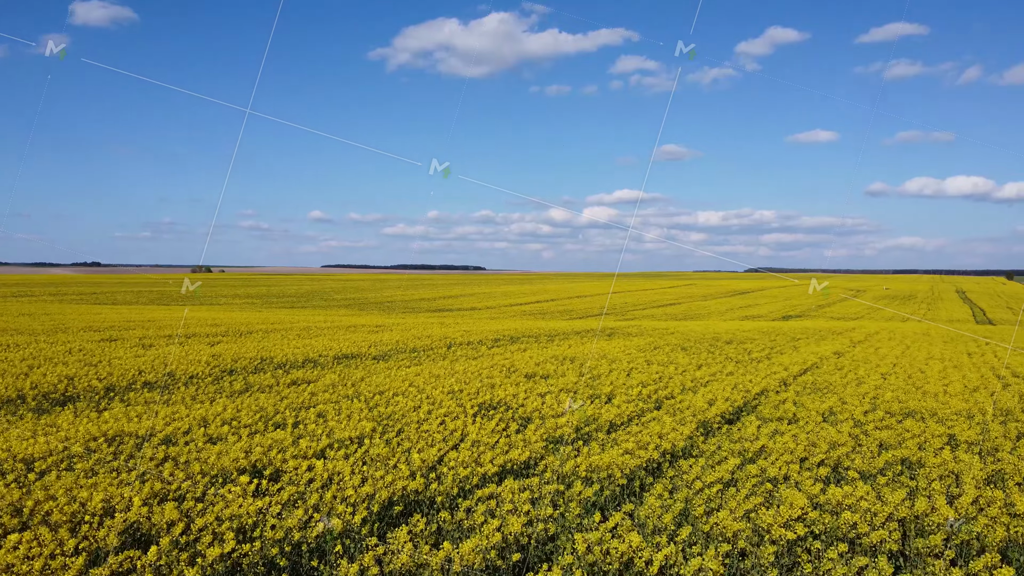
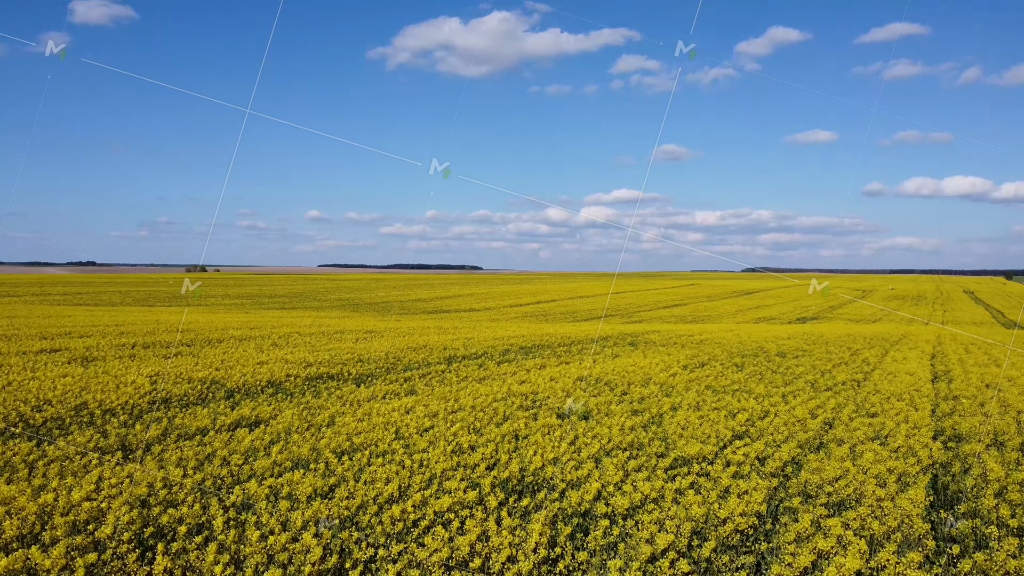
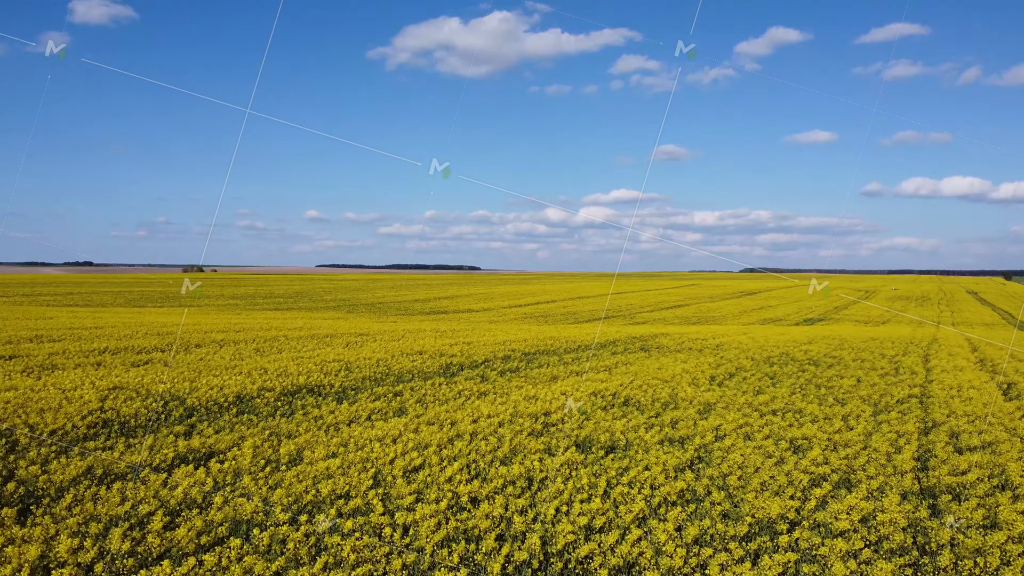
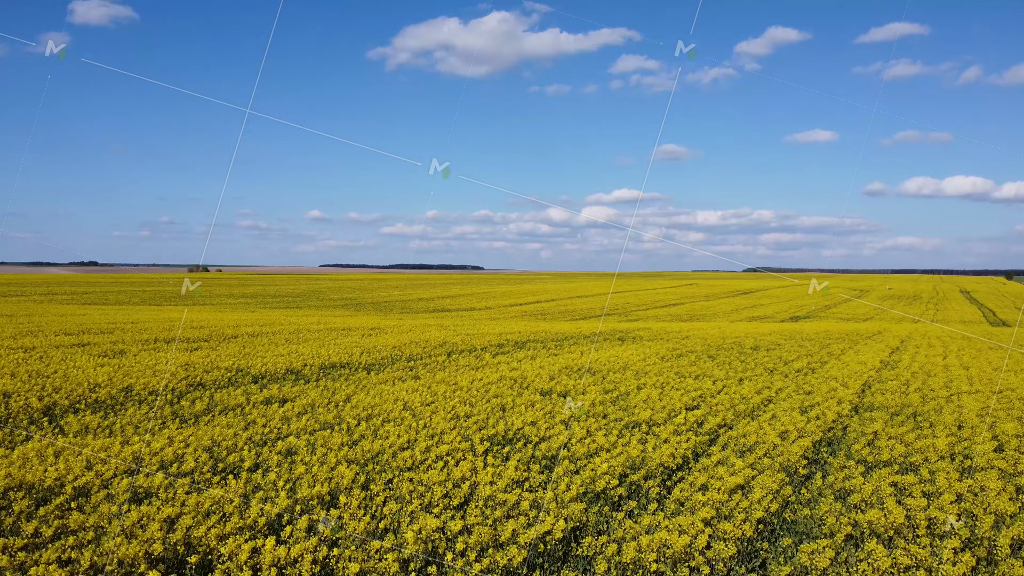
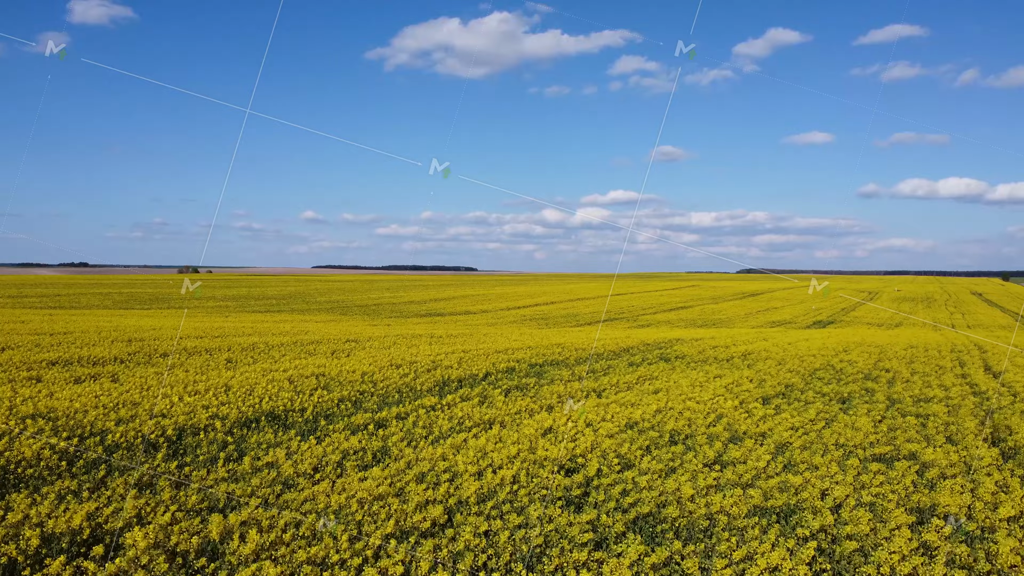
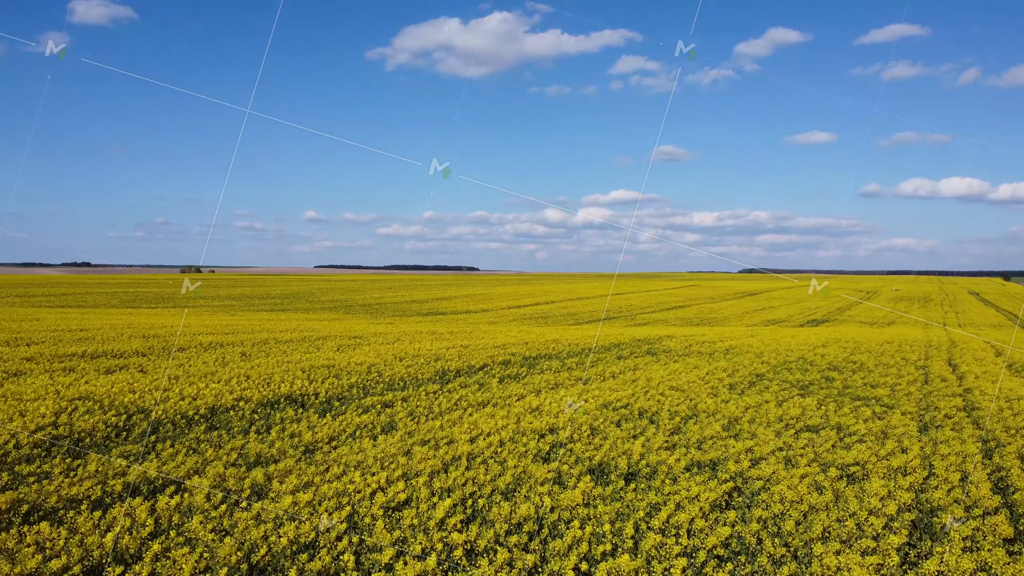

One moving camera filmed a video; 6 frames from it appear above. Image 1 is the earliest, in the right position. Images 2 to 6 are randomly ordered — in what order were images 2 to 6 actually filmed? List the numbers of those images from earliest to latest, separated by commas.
4, 2, 3, 6, 5
